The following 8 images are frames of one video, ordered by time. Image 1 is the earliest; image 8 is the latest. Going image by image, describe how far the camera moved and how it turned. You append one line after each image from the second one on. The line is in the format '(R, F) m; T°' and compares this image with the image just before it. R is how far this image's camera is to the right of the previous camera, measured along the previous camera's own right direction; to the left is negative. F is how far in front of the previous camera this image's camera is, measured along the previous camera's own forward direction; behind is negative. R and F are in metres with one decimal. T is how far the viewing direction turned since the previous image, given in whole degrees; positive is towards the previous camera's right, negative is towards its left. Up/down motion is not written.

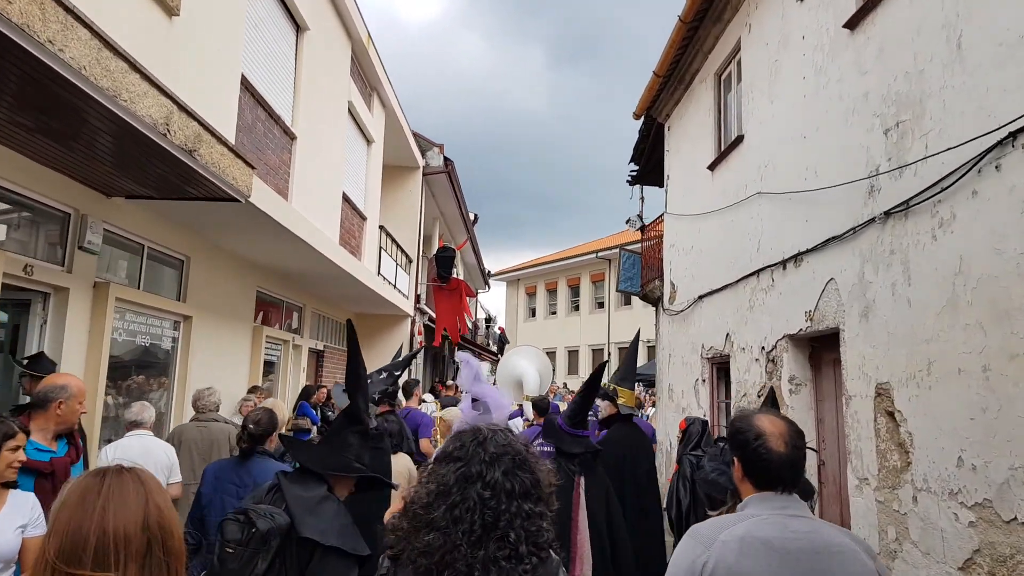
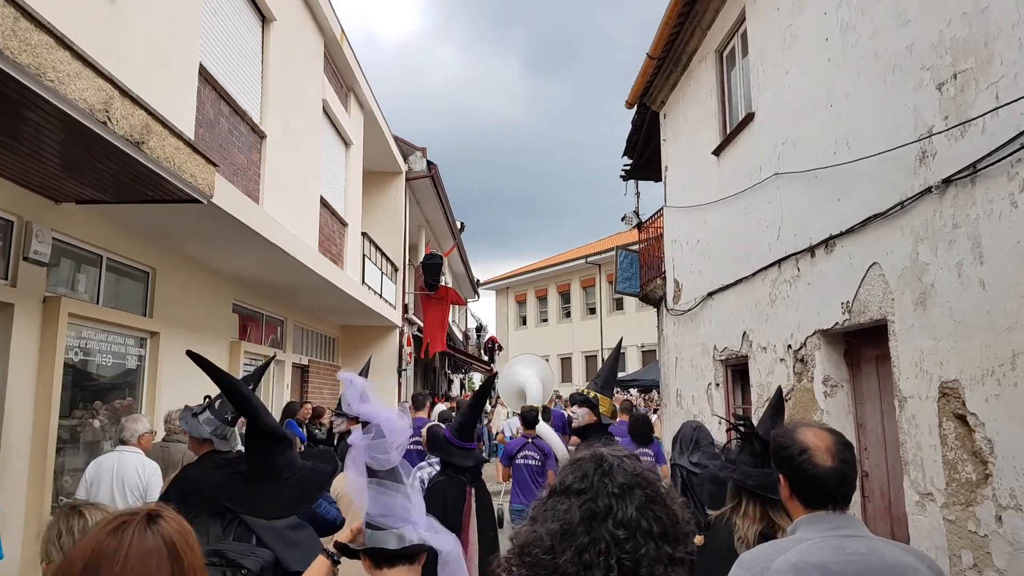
(-0.1, +0.6) m; +1°
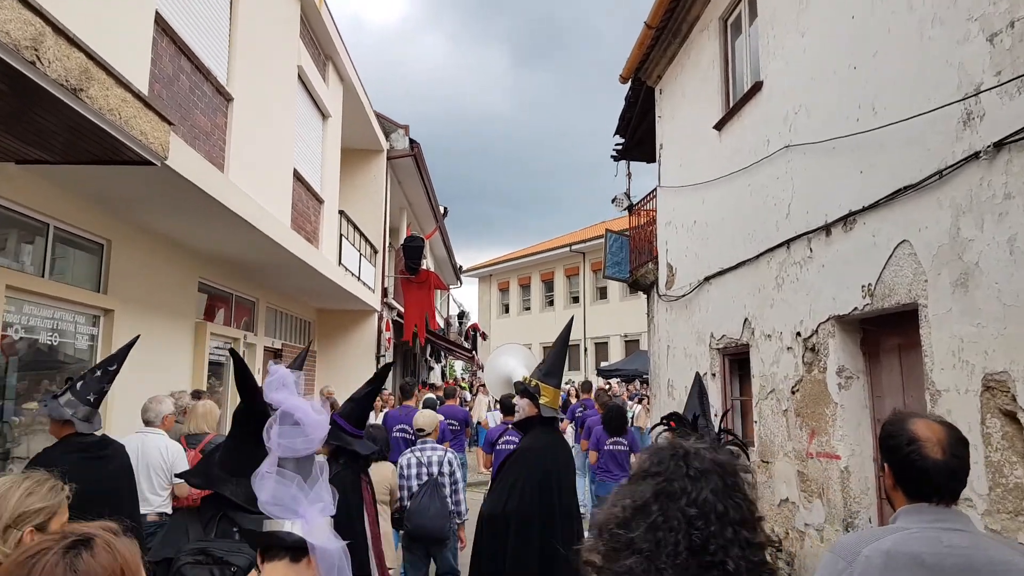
(0.0, +0.5) m; +1°
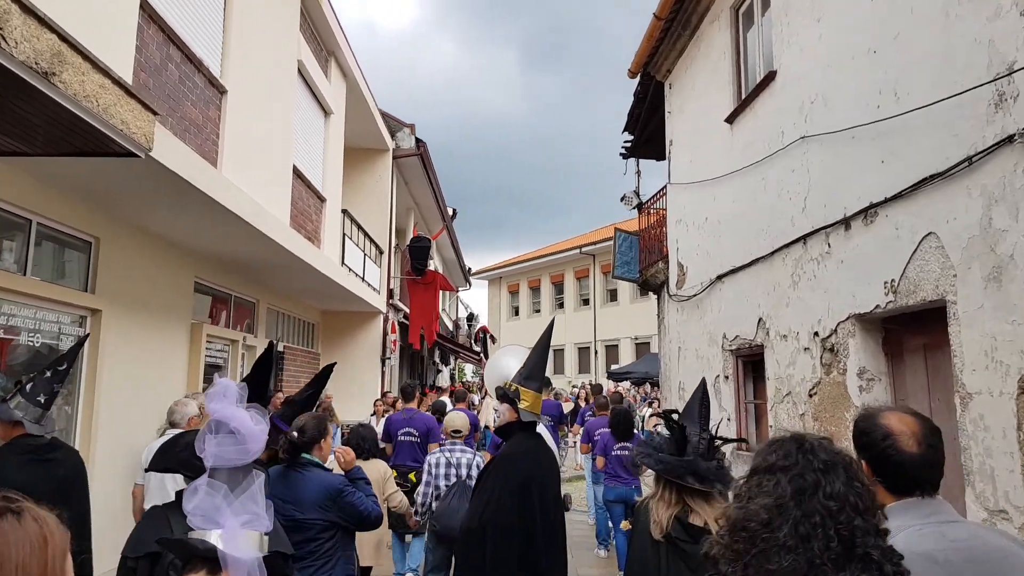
(+0.1, +0.2) m; -1°
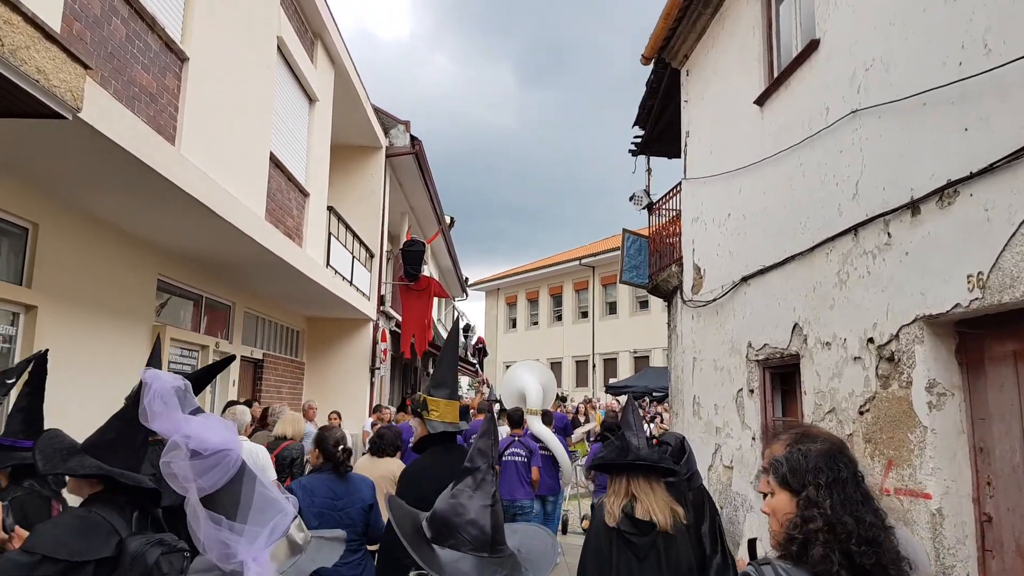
(0.0, +0.8) m; 0°
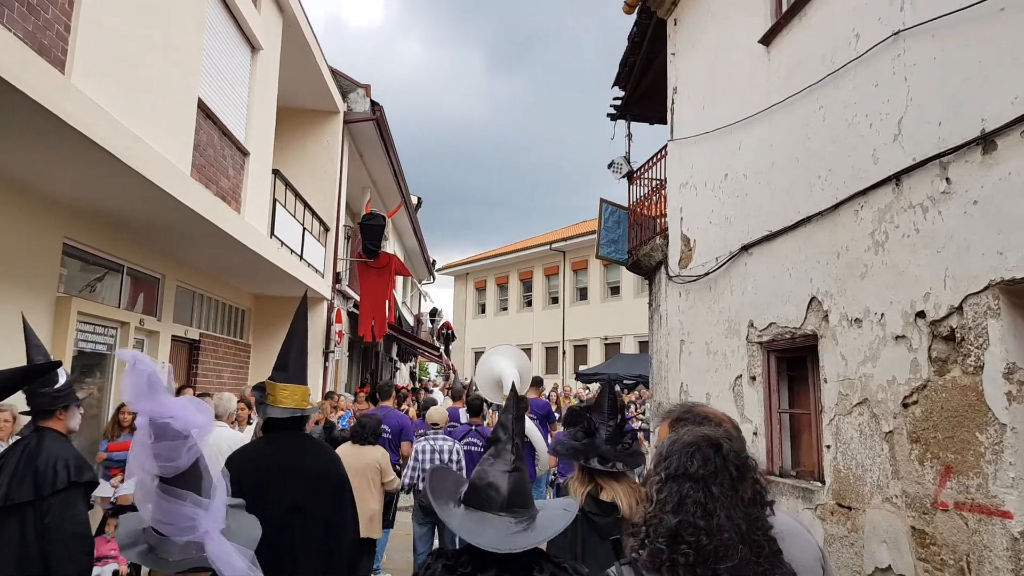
(0.0, +0.9) m; +2°
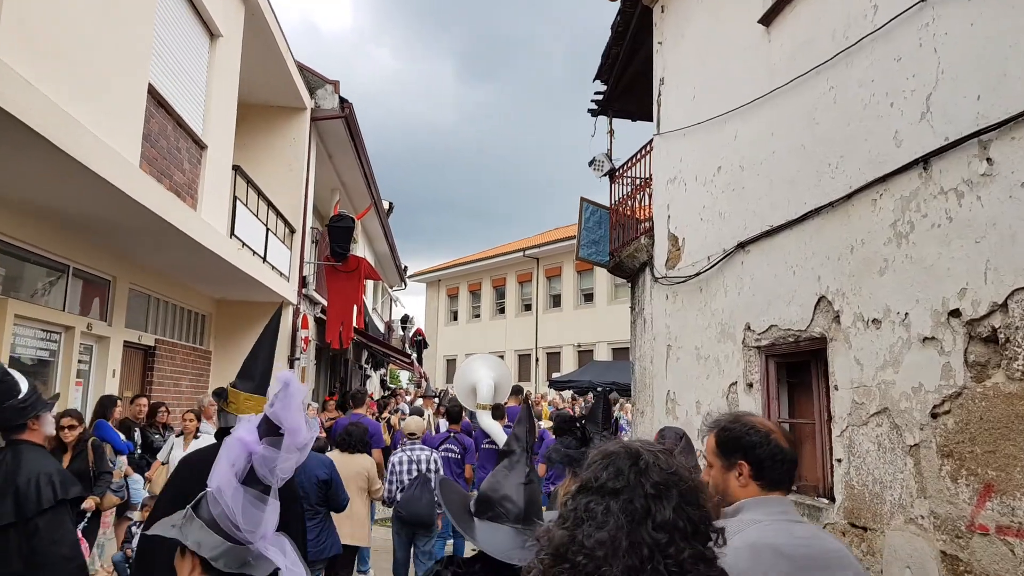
(0.0, +0.4) m; +2°
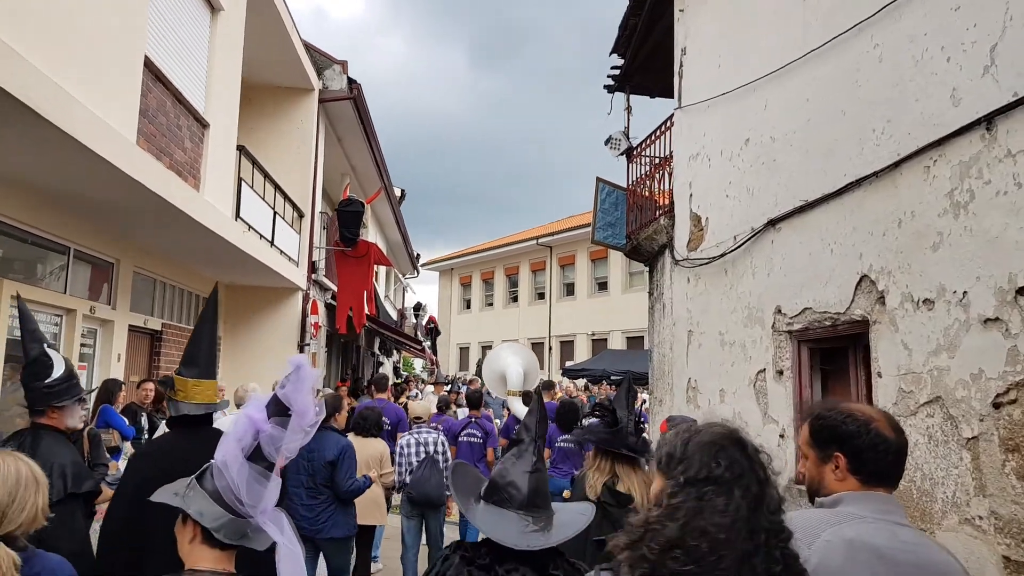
(0.0, +0.3) m; -1°
